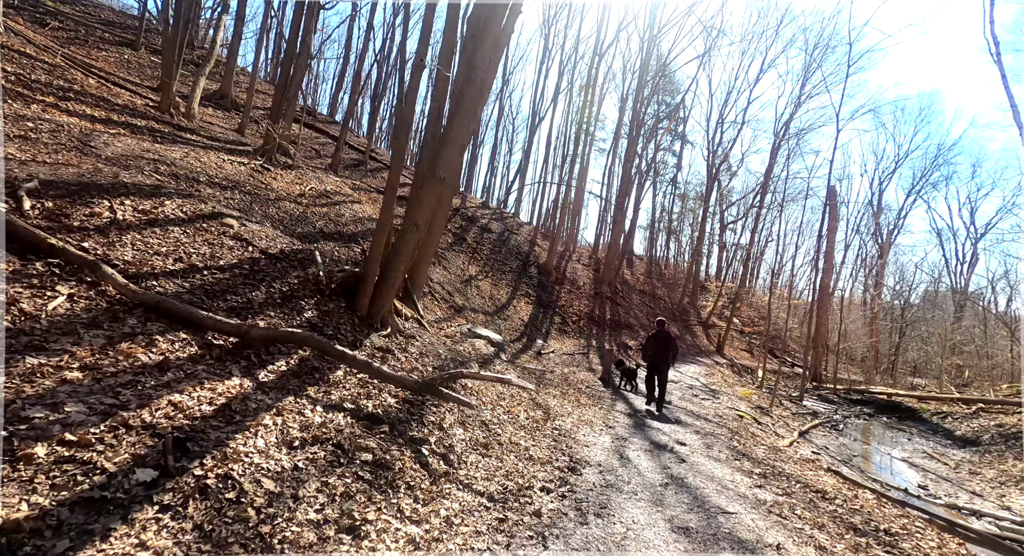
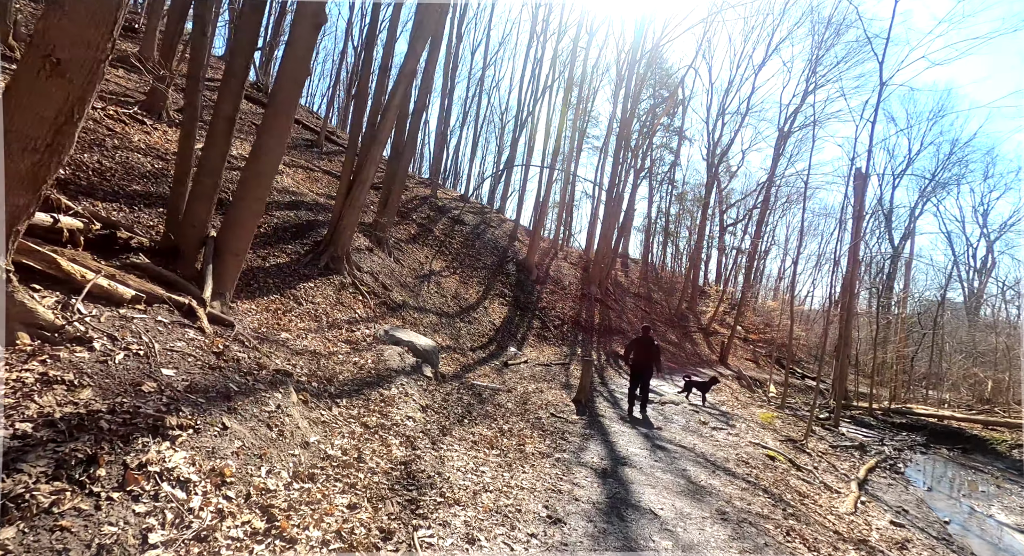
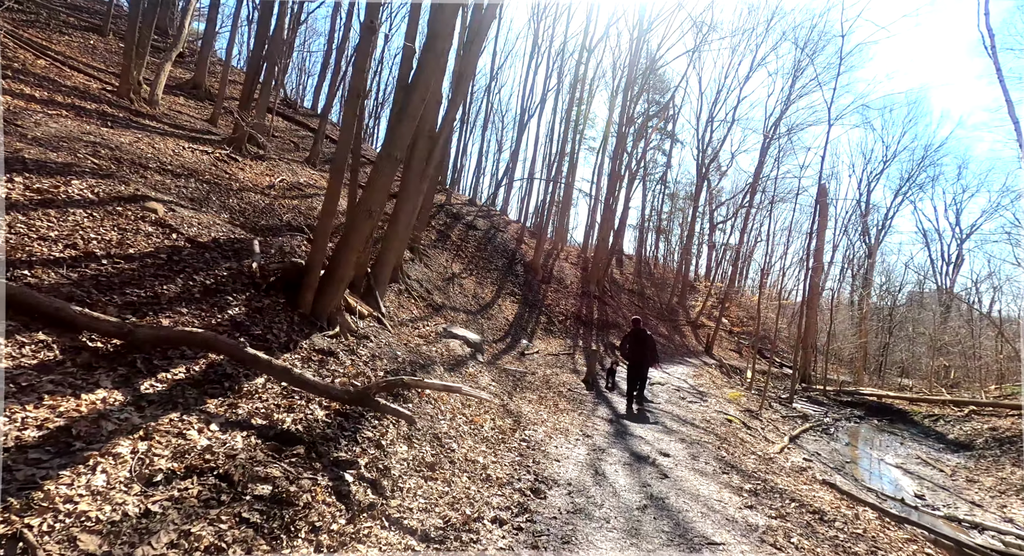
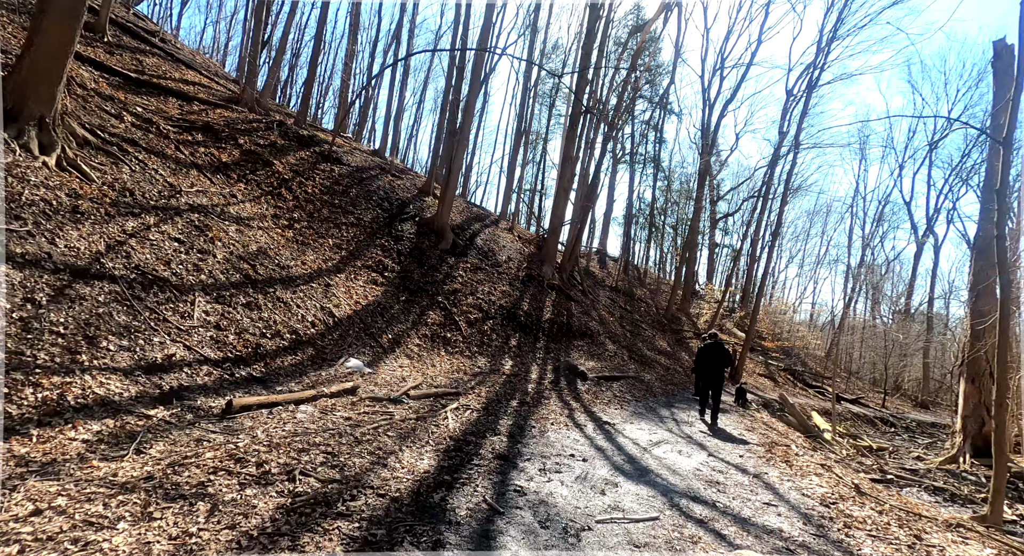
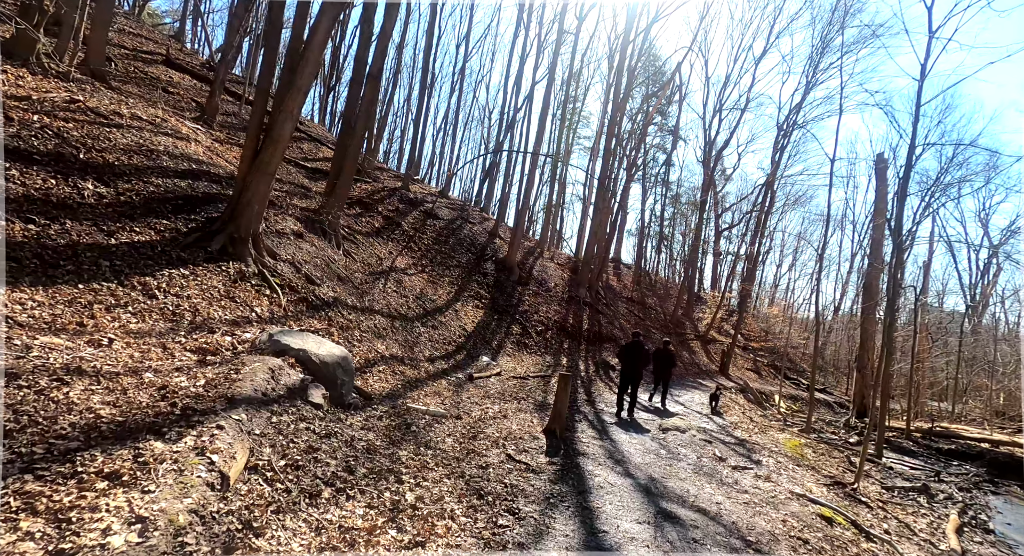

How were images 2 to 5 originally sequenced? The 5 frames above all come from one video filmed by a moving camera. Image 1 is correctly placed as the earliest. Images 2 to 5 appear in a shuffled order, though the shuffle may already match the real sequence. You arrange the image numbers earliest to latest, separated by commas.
3, 2, 5, 4
